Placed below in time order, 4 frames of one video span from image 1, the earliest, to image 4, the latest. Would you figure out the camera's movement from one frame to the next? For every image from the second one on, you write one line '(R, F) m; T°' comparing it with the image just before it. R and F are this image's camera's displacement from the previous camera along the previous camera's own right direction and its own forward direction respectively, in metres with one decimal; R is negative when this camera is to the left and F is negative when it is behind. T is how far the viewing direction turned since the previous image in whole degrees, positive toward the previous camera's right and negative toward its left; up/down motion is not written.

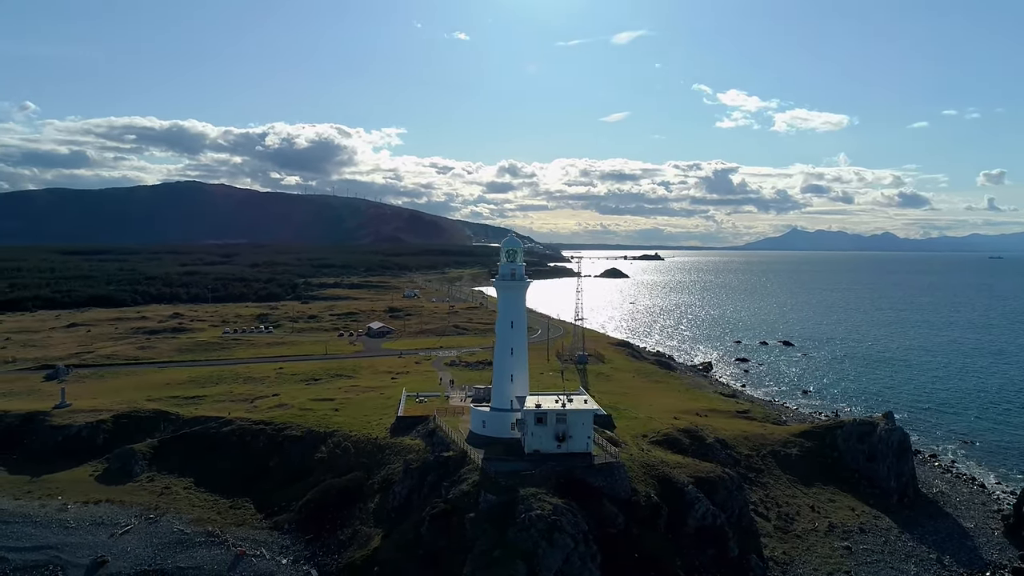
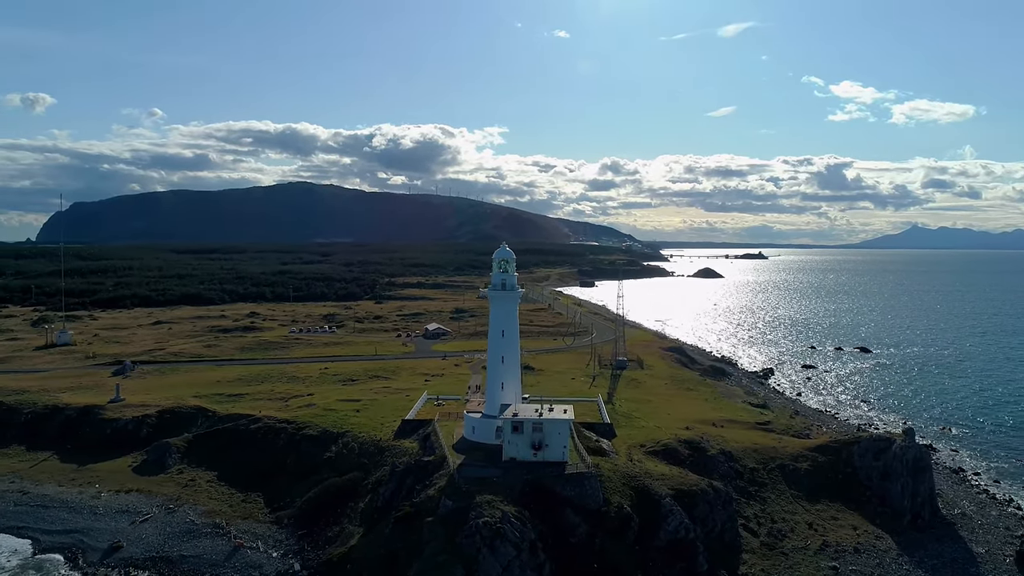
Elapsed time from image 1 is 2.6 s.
(+4.6, -0.5) m; -7°
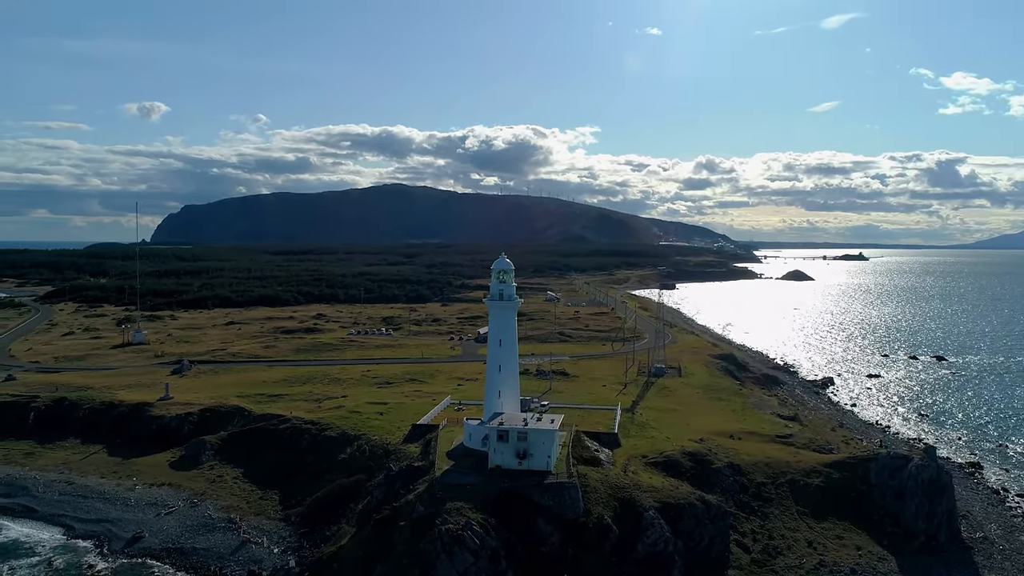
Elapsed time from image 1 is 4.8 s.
(+4.0, -0.4) m; -6°
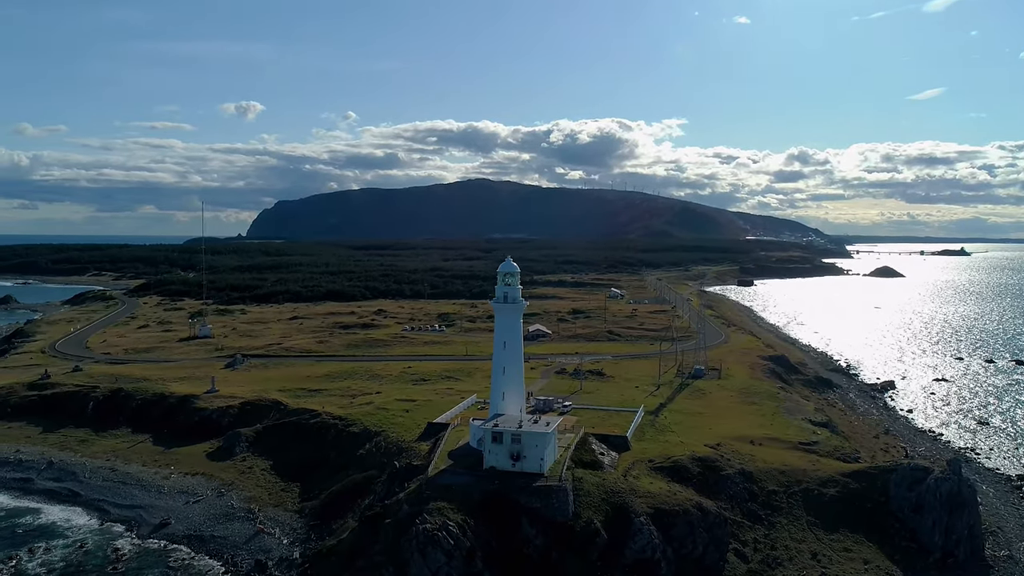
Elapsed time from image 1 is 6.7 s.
(+3.4, -0.2) m; -6°
